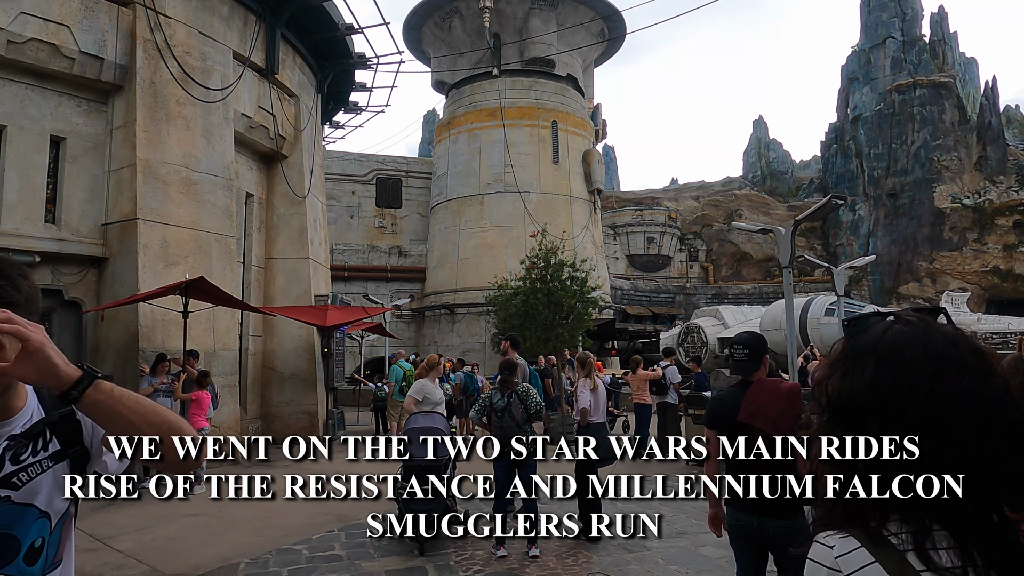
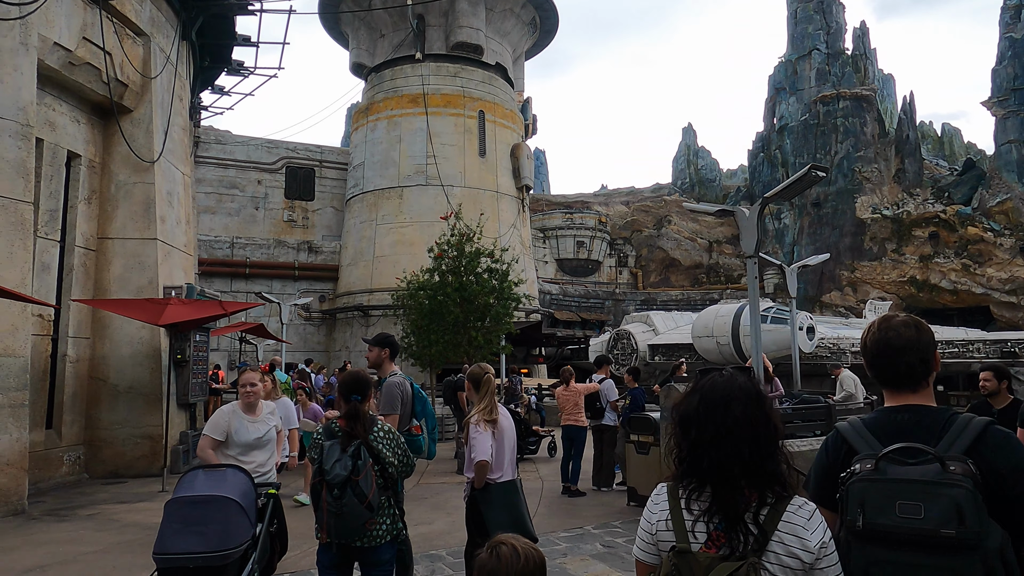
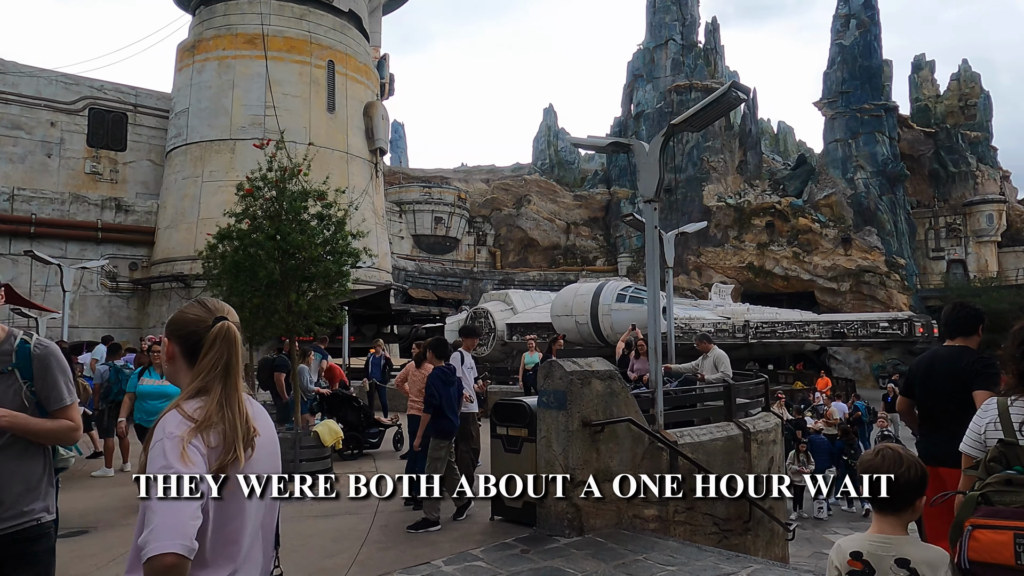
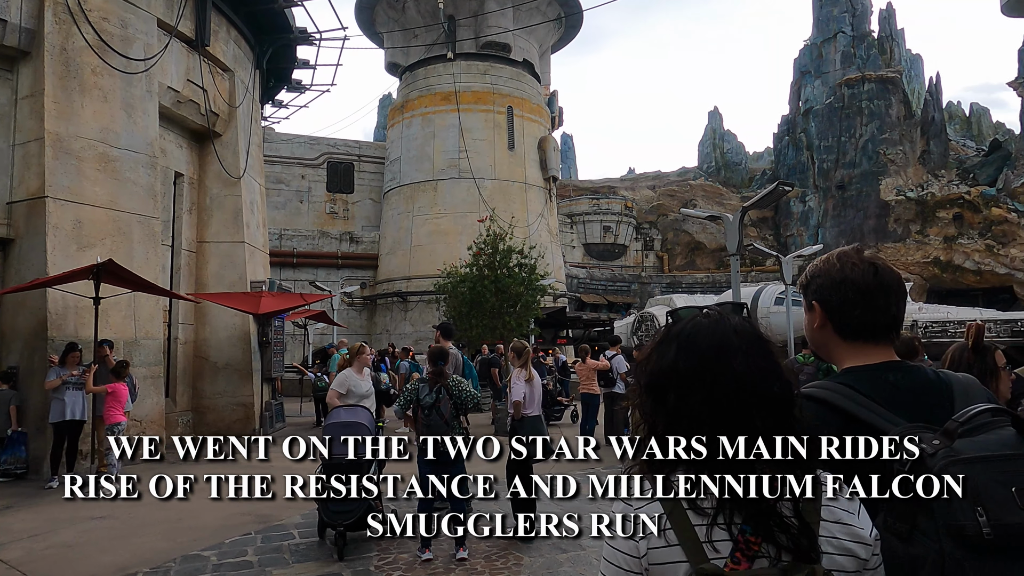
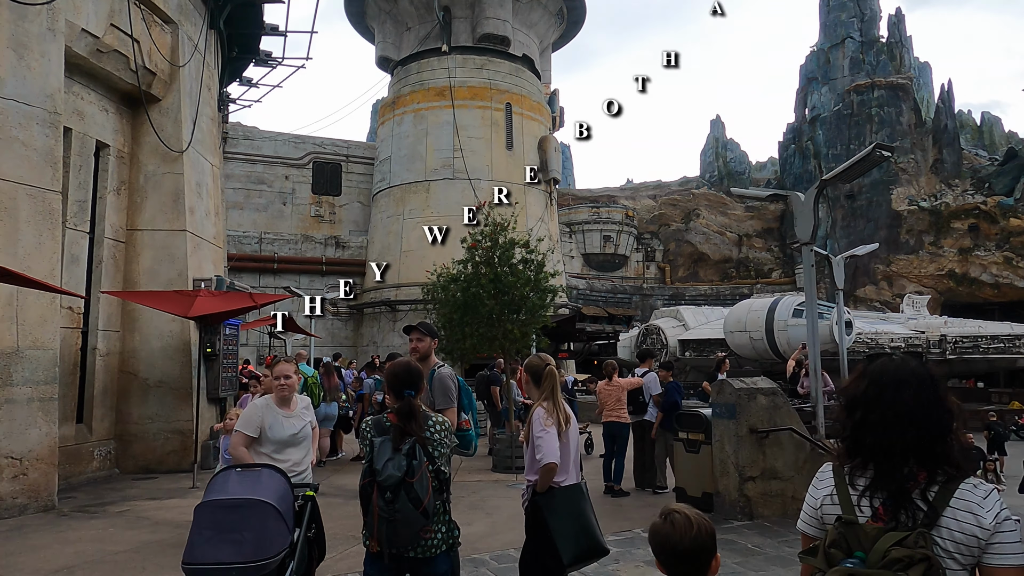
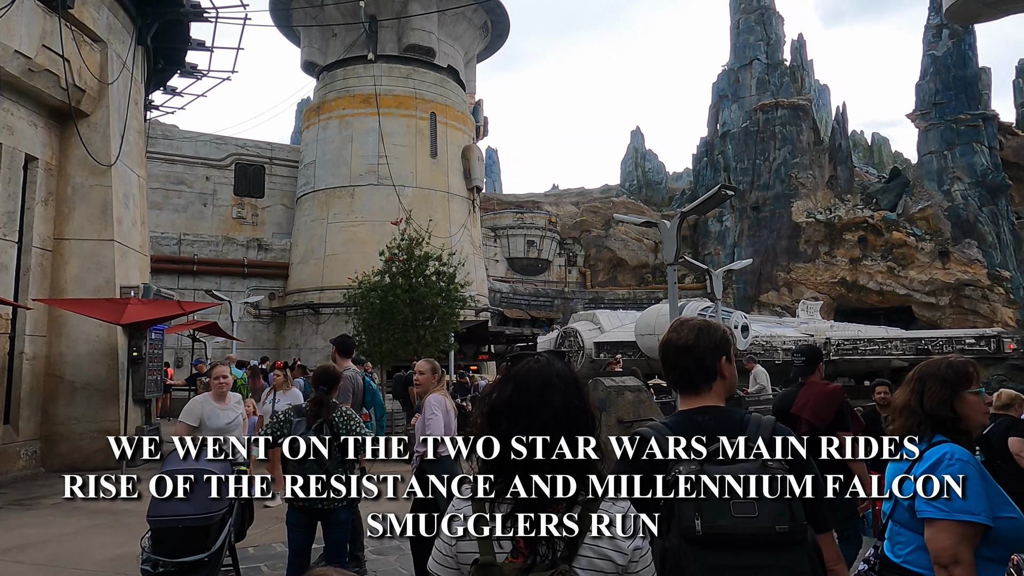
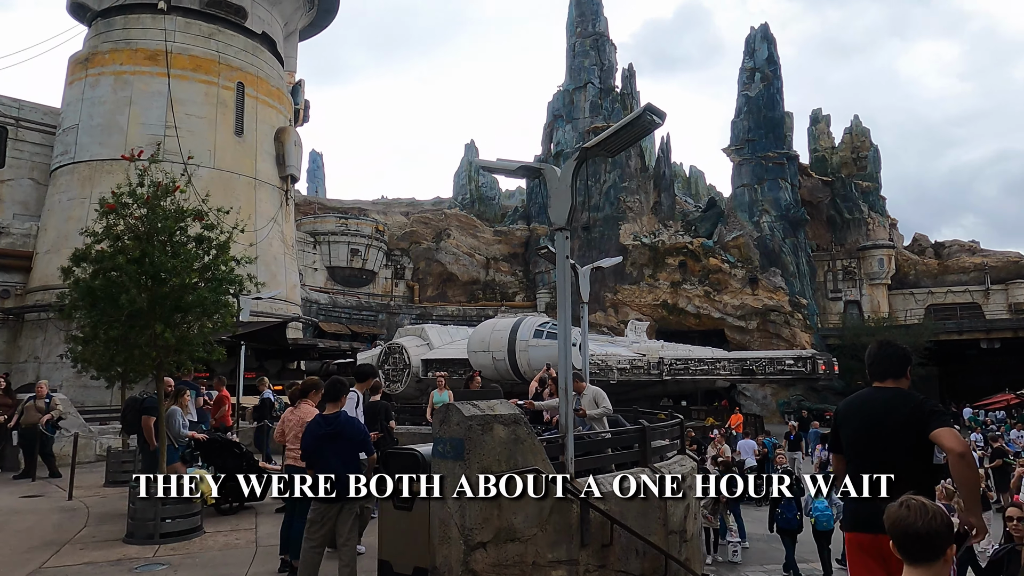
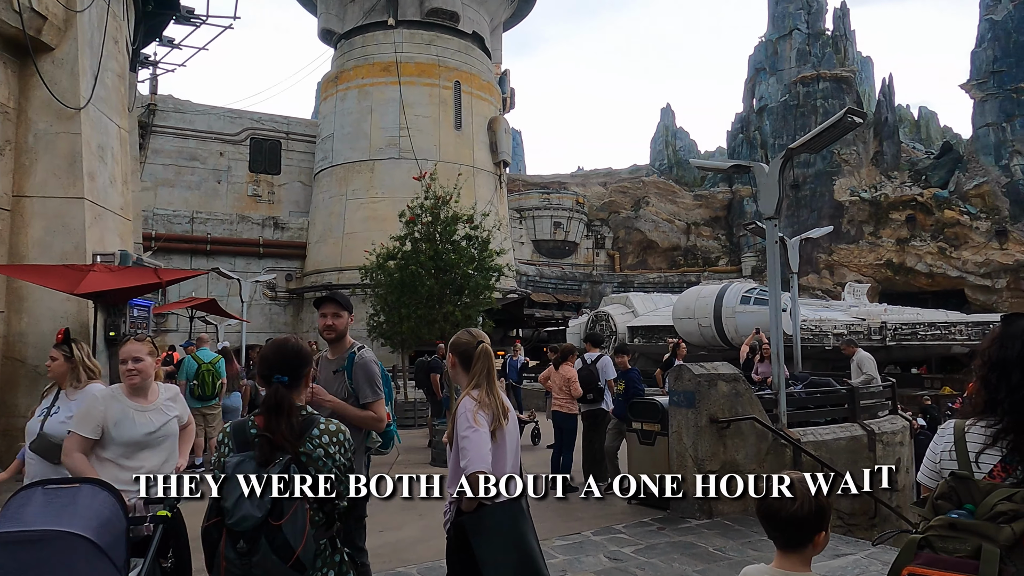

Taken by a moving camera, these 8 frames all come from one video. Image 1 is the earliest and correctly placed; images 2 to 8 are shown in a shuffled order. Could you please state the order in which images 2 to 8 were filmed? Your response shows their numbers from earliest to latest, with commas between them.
4, 6, 2, 5, 8, 3, 7
